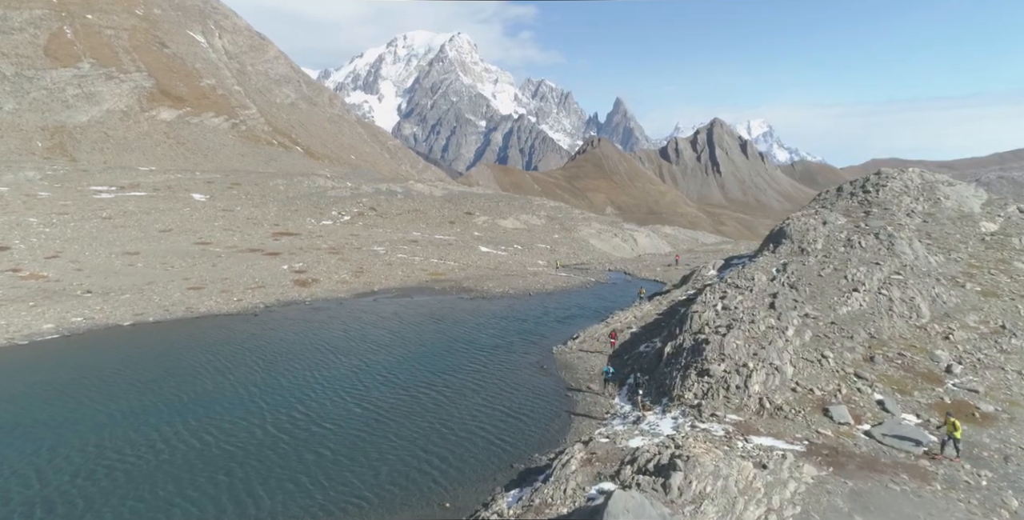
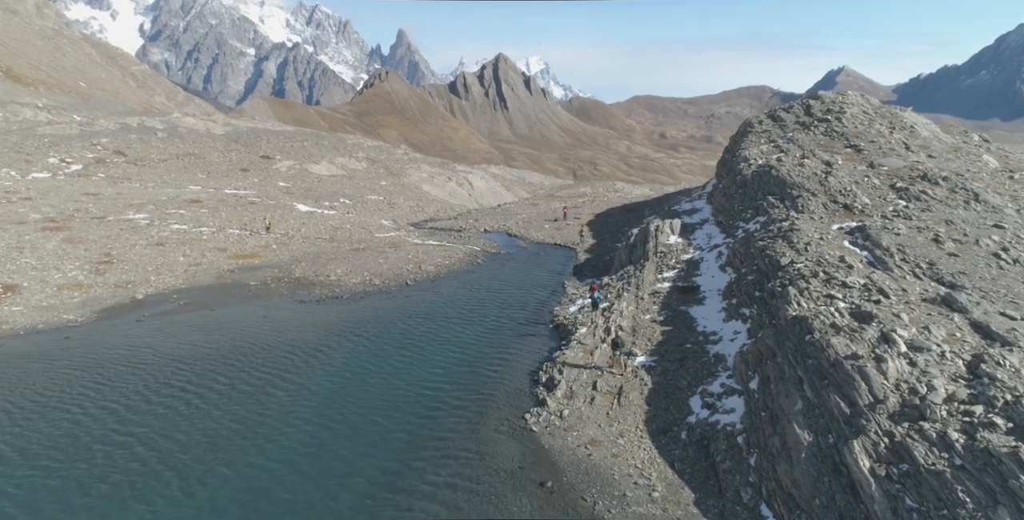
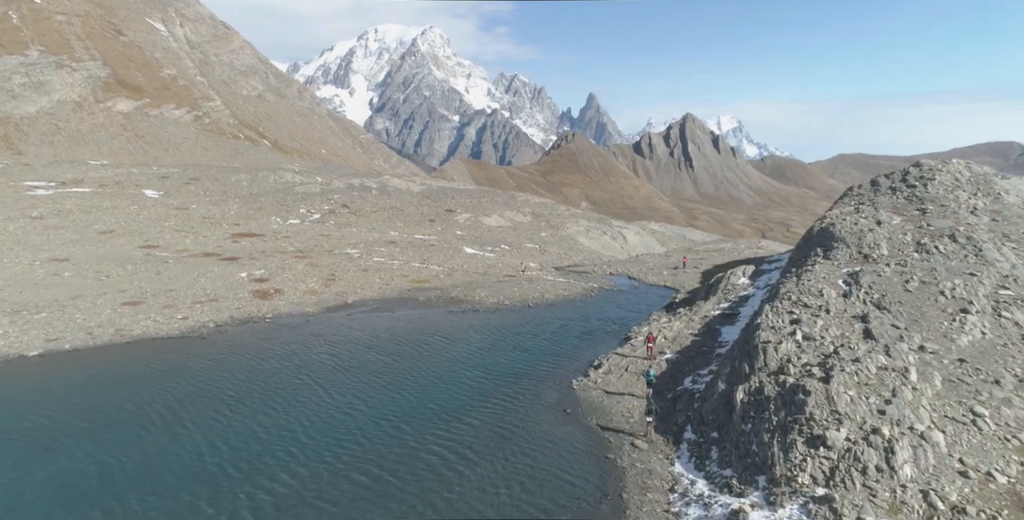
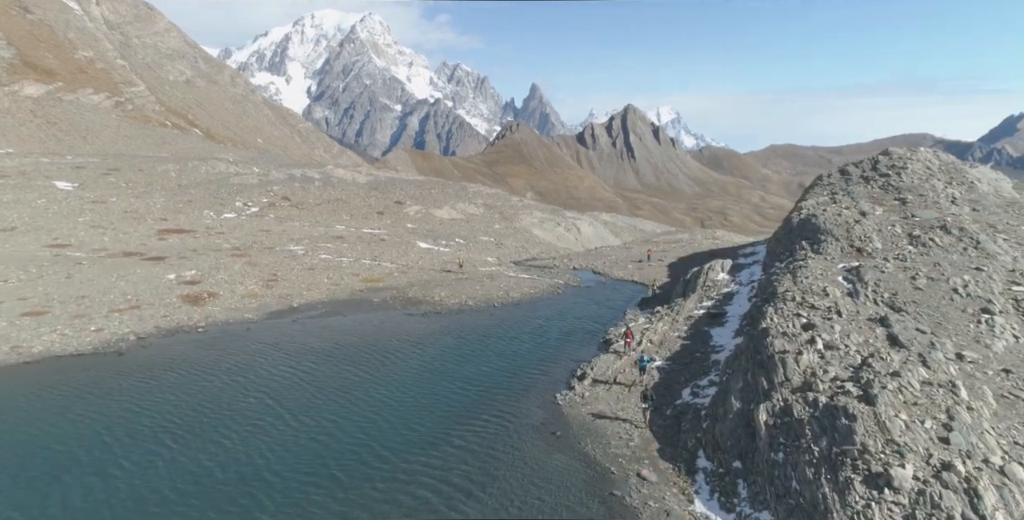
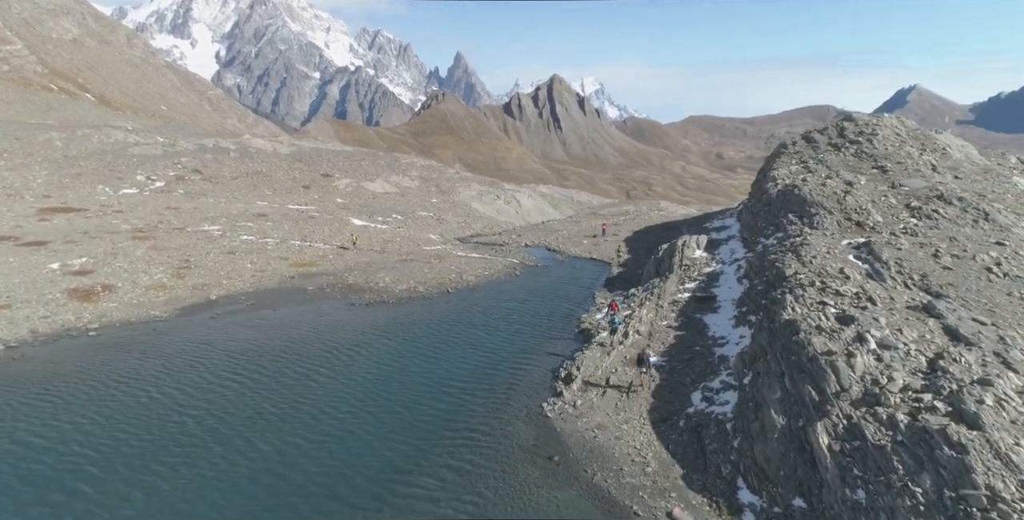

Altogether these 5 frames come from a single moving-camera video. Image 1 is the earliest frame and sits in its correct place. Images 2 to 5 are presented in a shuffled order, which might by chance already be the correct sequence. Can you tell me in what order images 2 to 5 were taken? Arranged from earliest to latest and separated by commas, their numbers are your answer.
3, 4, 5, 2
